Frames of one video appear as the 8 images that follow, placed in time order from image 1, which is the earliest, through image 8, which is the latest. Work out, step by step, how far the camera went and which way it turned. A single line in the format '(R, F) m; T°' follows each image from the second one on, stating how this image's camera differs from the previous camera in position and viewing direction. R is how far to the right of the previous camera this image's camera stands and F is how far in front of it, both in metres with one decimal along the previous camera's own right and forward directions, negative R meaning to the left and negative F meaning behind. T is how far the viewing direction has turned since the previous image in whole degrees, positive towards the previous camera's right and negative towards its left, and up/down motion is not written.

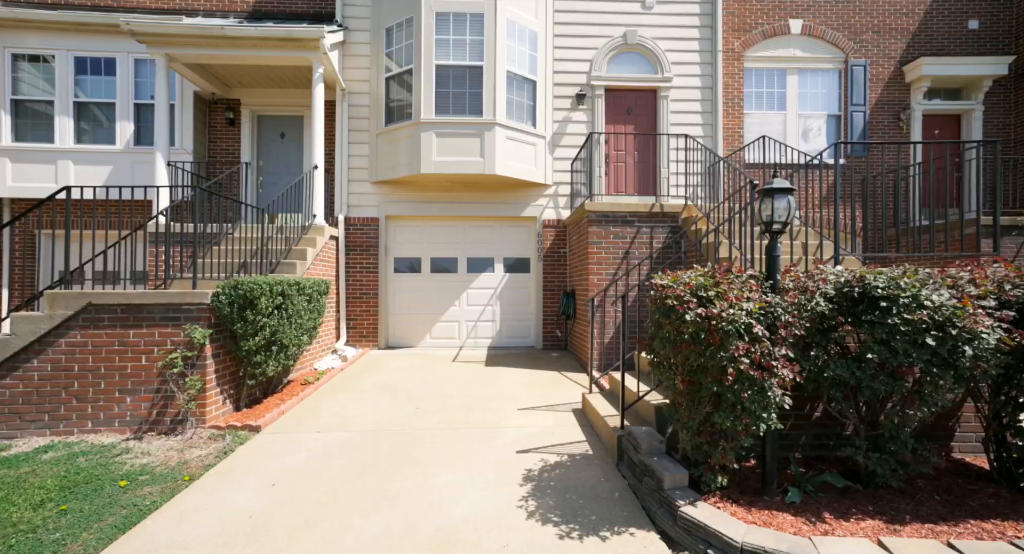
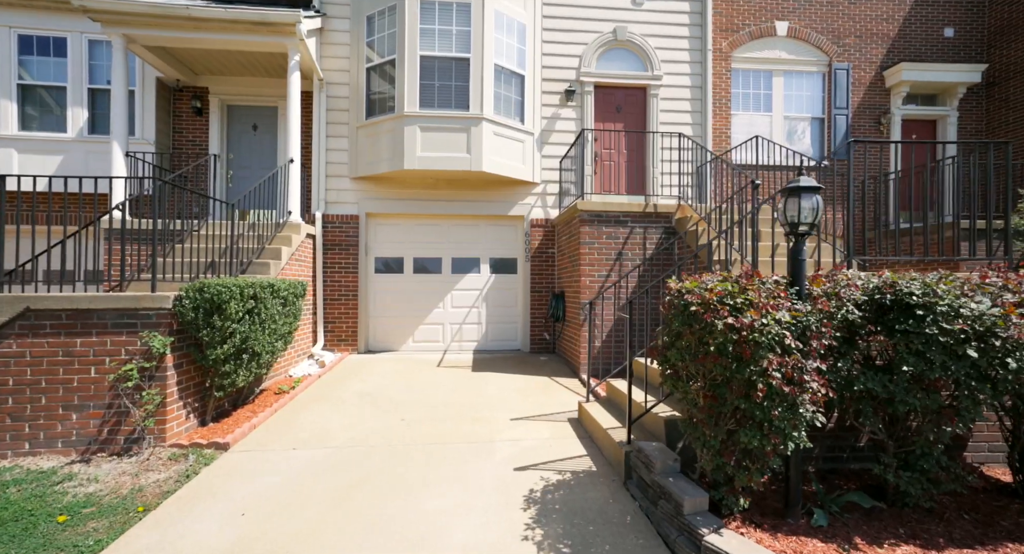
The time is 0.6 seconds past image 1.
(-0.2, +0.3) m; +3°
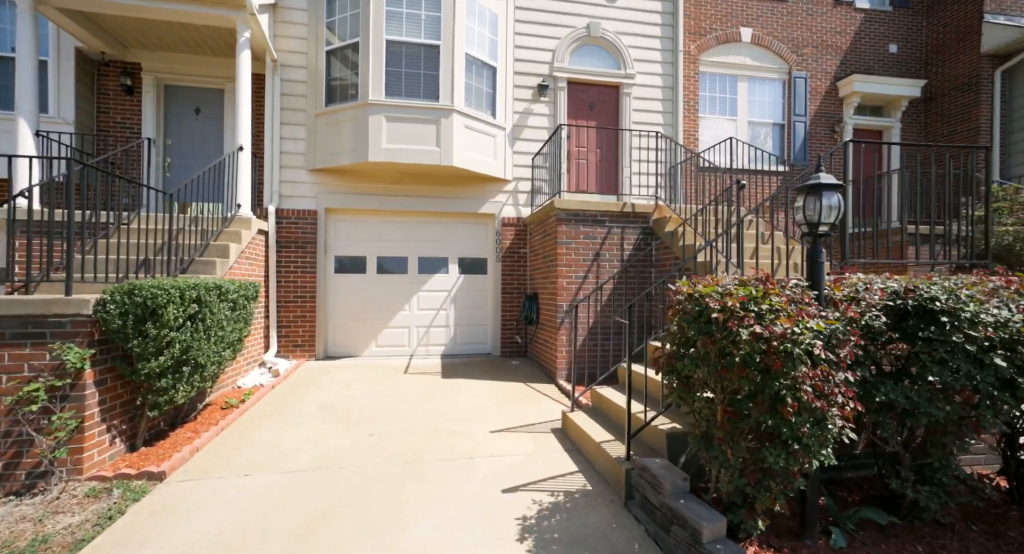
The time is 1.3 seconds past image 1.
(-0.2, +0.4) m; +5°
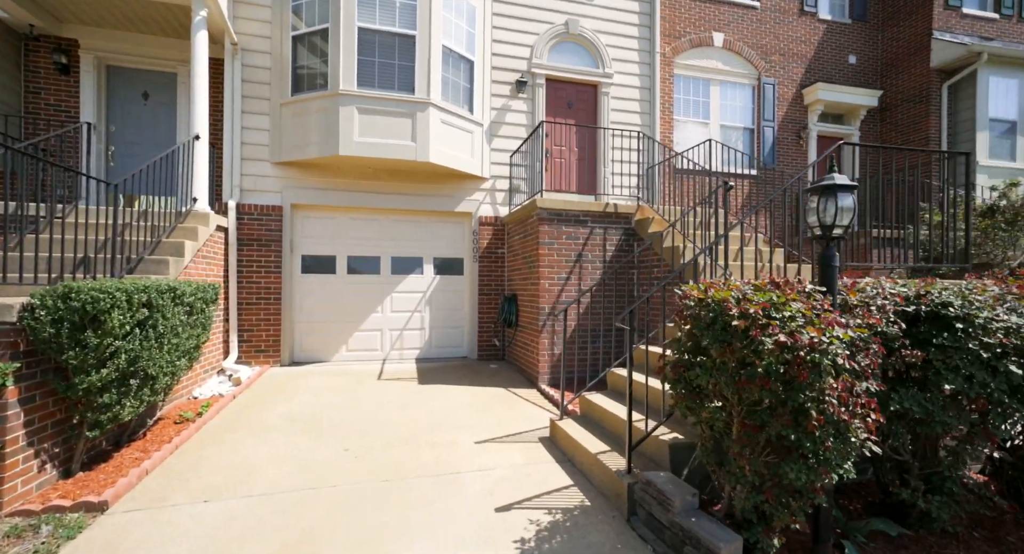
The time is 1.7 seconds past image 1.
(-0.2, +0.2) m; +4°
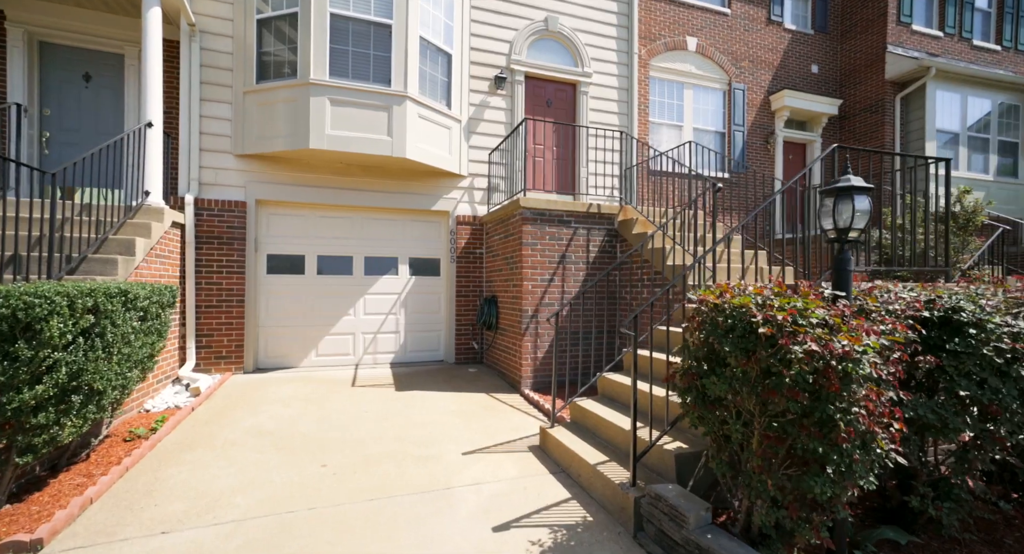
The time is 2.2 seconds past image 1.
(-0.2, +0.2) m; +4°
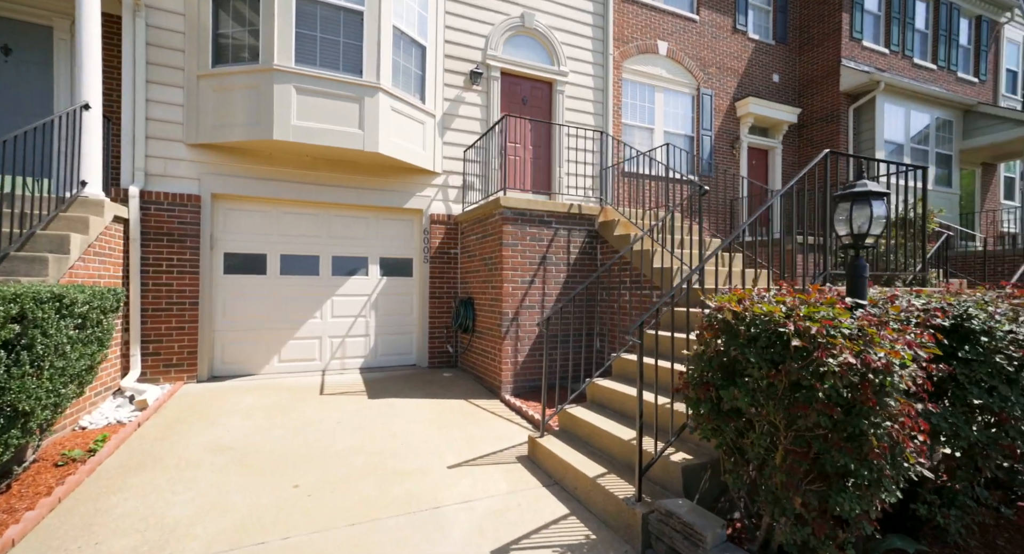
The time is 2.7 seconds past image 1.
(-0.2, +0.2) m; +5°
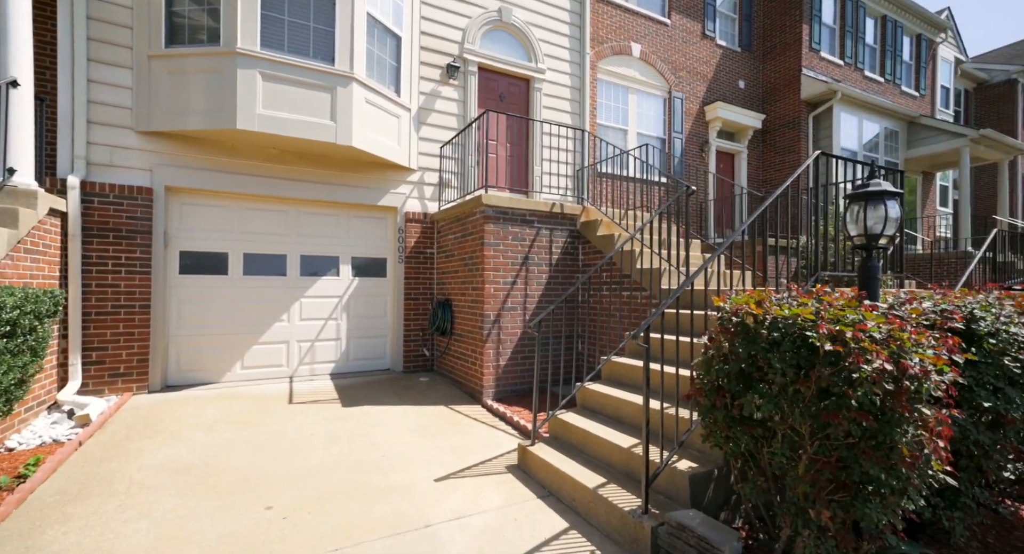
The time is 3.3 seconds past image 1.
(-0.2, +0.2) m; +4°
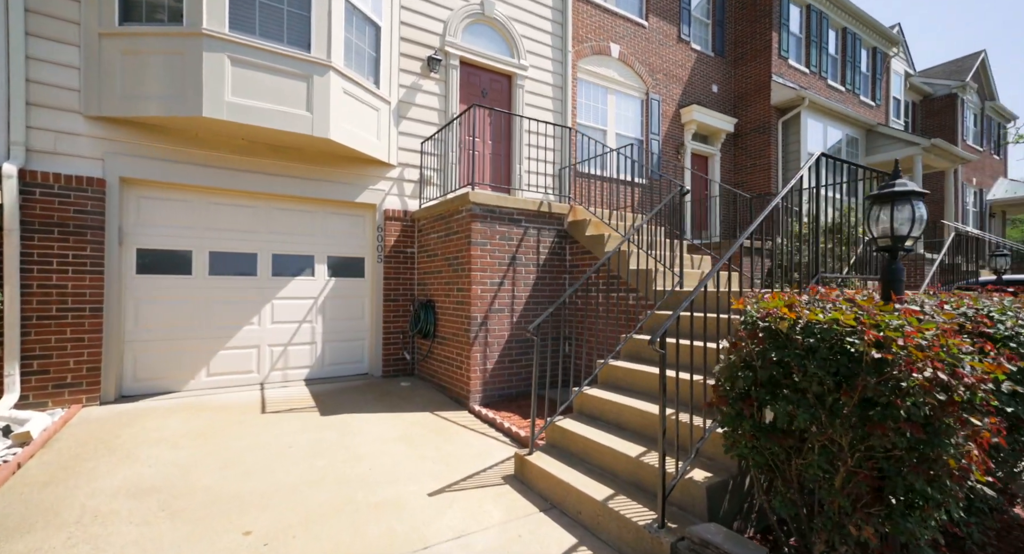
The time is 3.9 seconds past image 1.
(-0.2, +0.2) m; +4°
